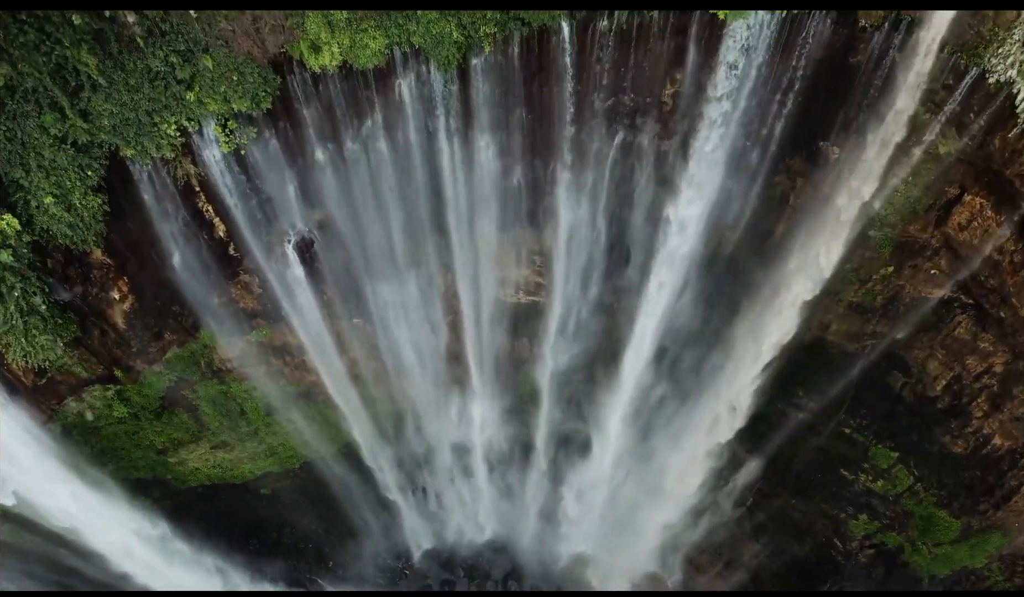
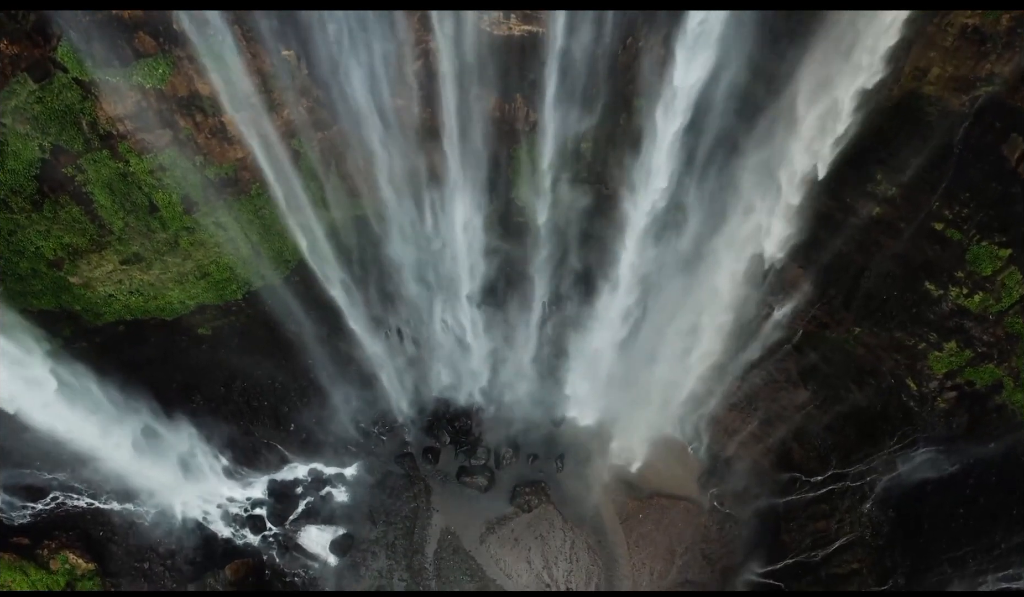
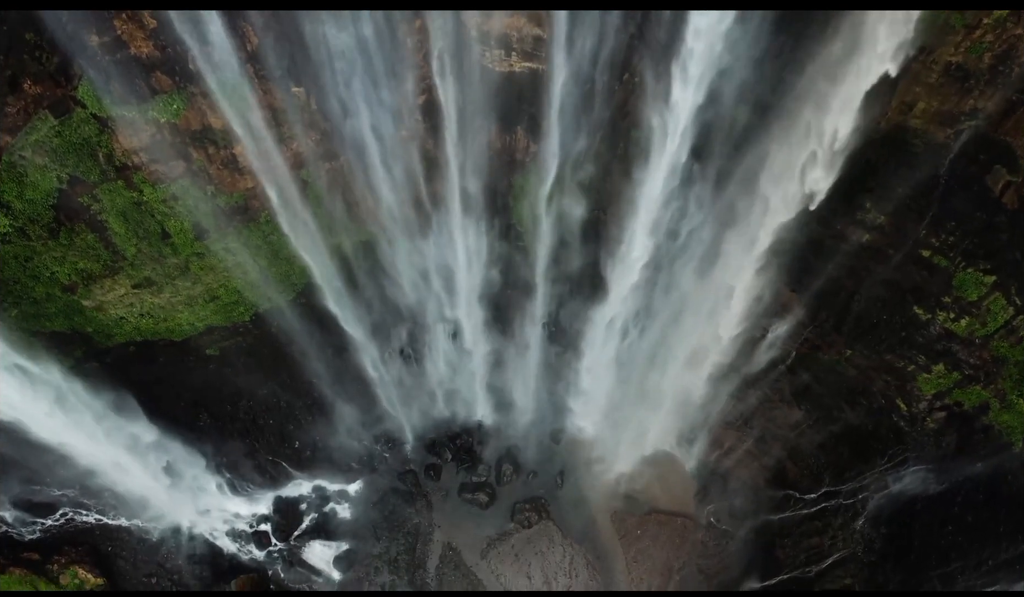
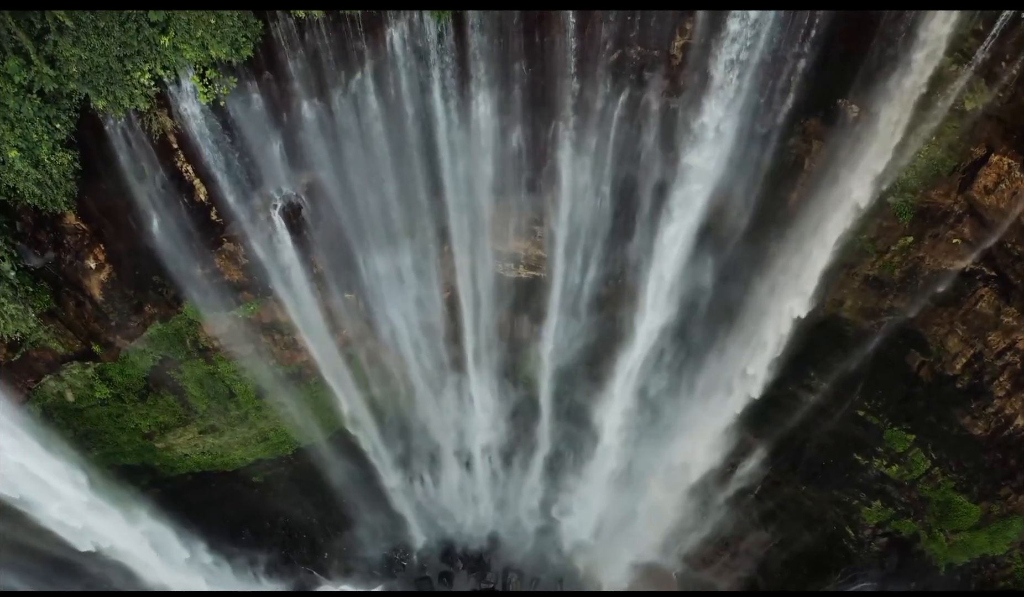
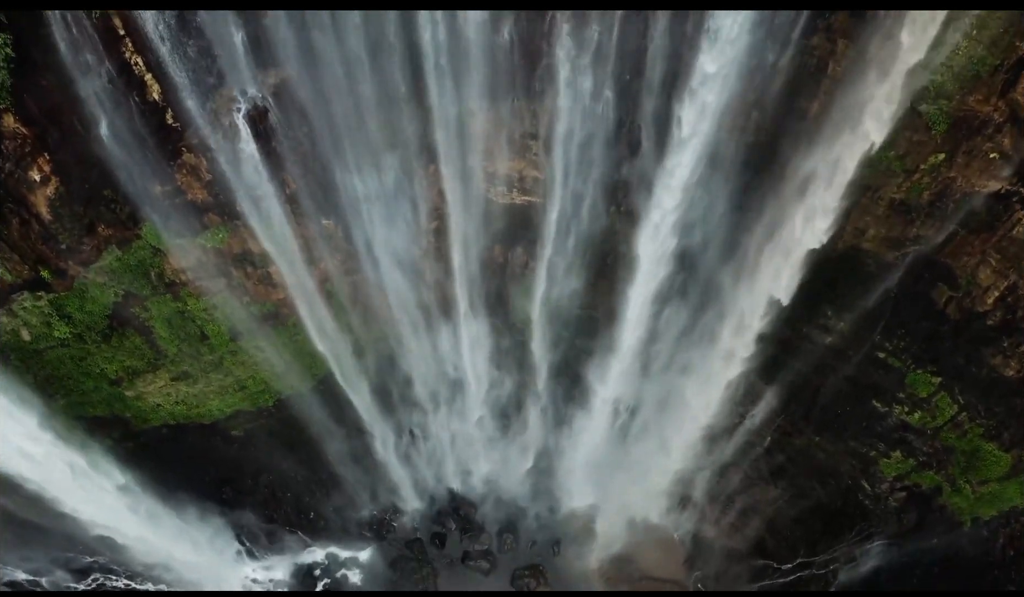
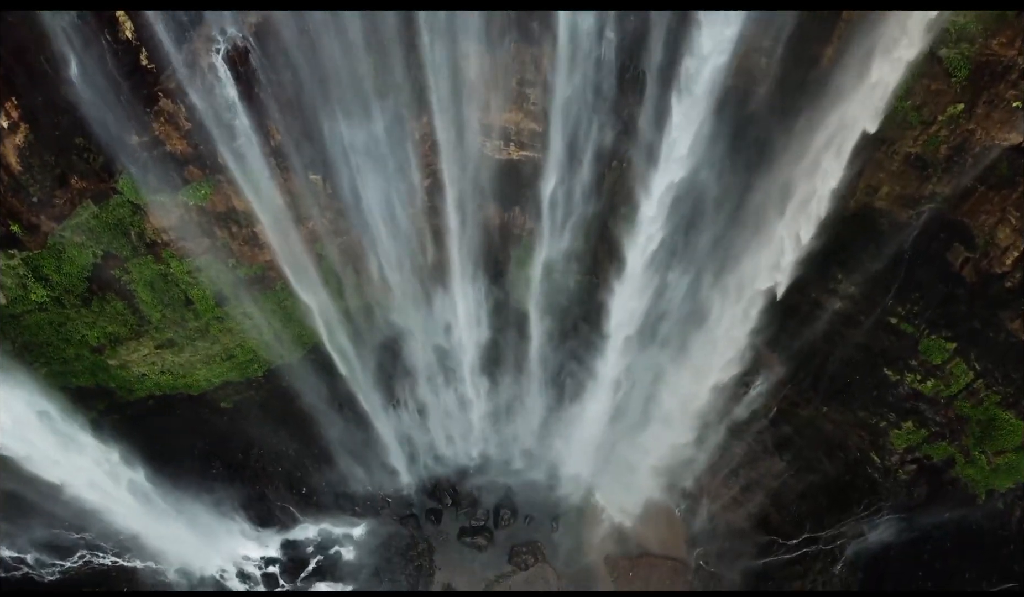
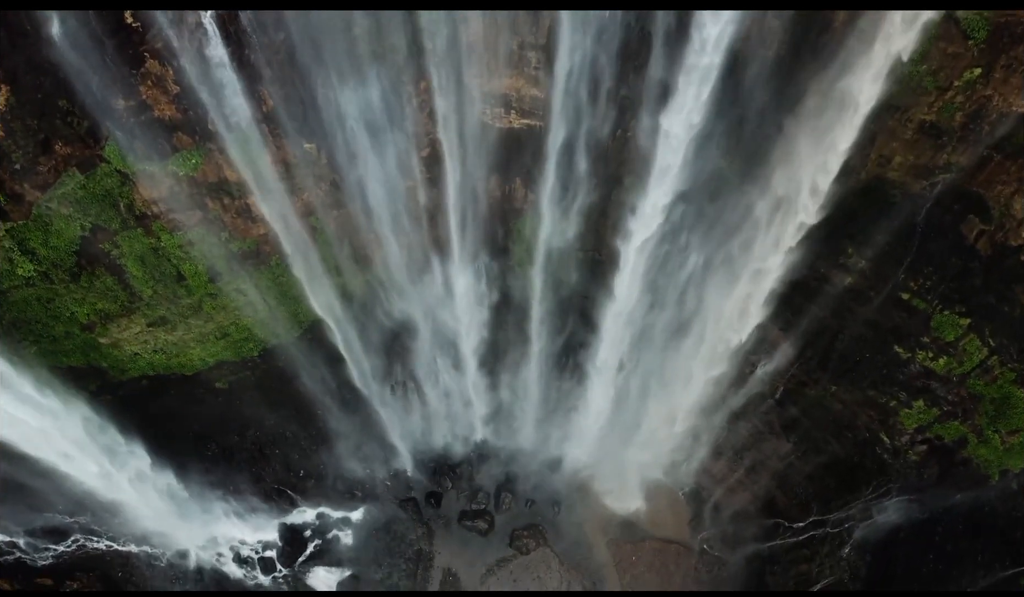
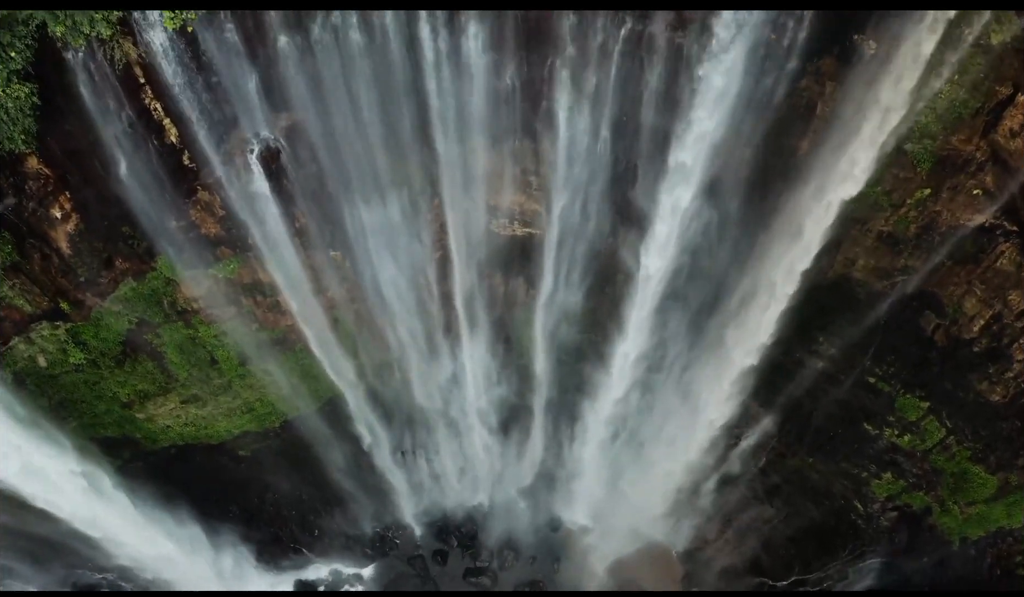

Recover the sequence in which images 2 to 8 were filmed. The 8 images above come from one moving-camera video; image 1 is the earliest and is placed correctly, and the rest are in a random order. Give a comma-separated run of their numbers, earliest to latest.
4, 8, 5, 6, 7, 3, 2
